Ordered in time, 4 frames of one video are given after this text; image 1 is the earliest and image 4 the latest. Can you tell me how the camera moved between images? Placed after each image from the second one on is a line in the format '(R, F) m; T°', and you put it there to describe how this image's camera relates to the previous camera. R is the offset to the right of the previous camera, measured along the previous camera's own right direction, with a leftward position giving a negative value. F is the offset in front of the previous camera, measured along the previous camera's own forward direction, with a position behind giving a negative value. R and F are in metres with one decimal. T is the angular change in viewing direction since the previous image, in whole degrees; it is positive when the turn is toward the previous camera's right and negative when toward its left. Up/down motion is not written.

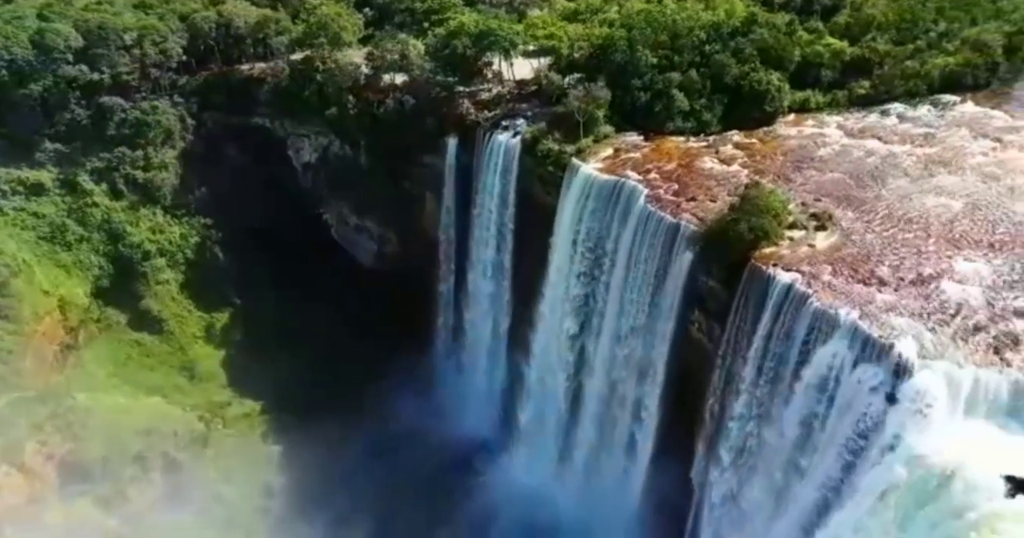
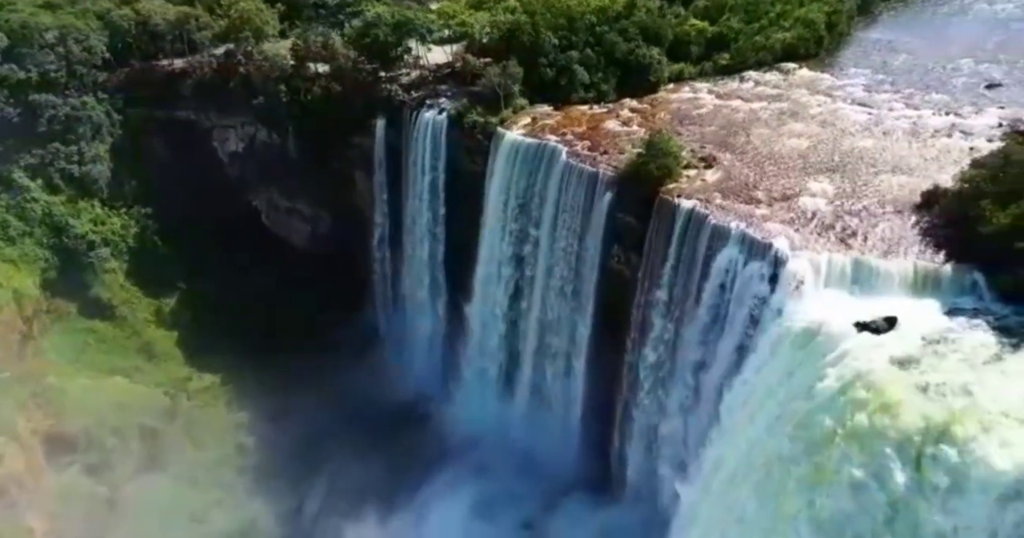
(-2.5, -3.8) m; +9°
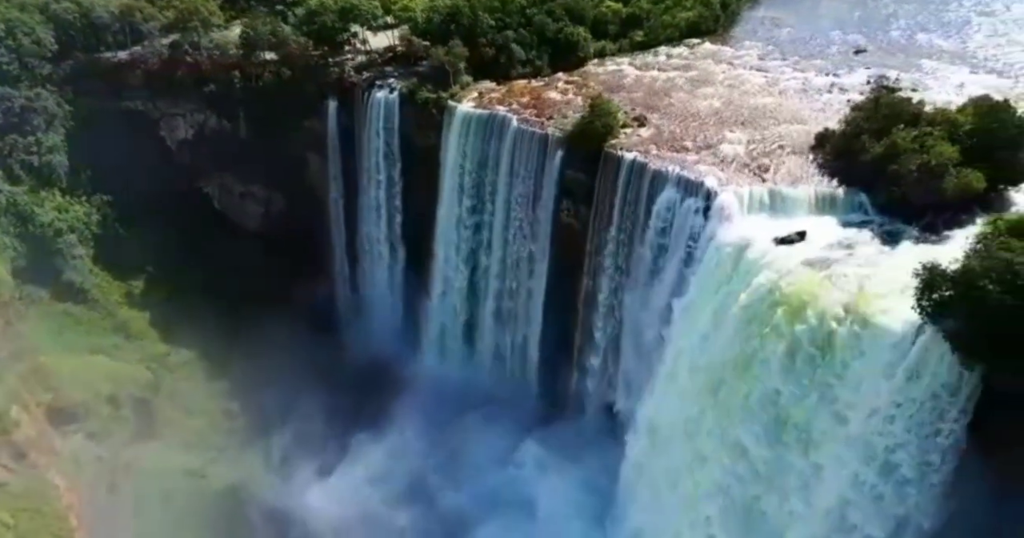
(-2.5, -3.3) m; +8°
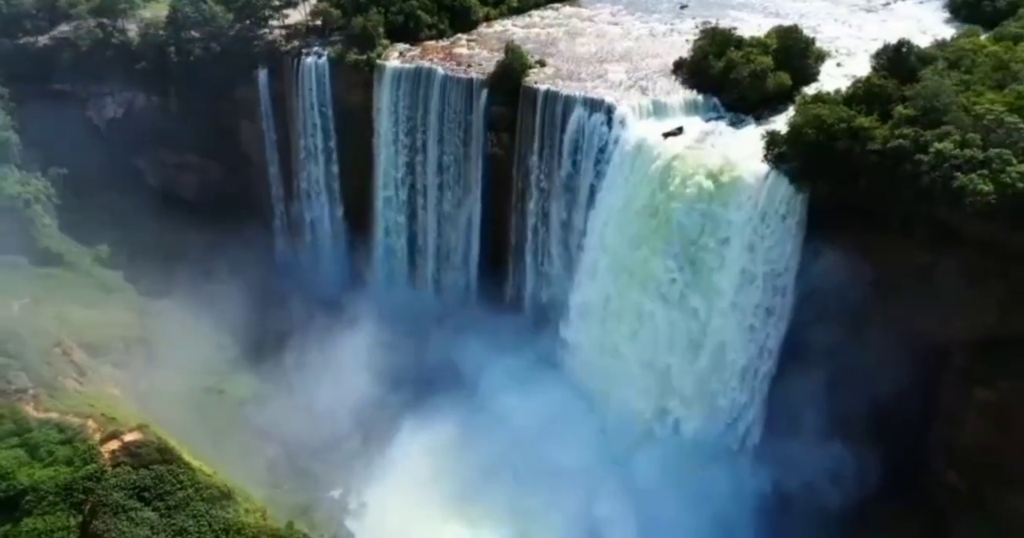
(-6.1, -6.7) m; +14°
